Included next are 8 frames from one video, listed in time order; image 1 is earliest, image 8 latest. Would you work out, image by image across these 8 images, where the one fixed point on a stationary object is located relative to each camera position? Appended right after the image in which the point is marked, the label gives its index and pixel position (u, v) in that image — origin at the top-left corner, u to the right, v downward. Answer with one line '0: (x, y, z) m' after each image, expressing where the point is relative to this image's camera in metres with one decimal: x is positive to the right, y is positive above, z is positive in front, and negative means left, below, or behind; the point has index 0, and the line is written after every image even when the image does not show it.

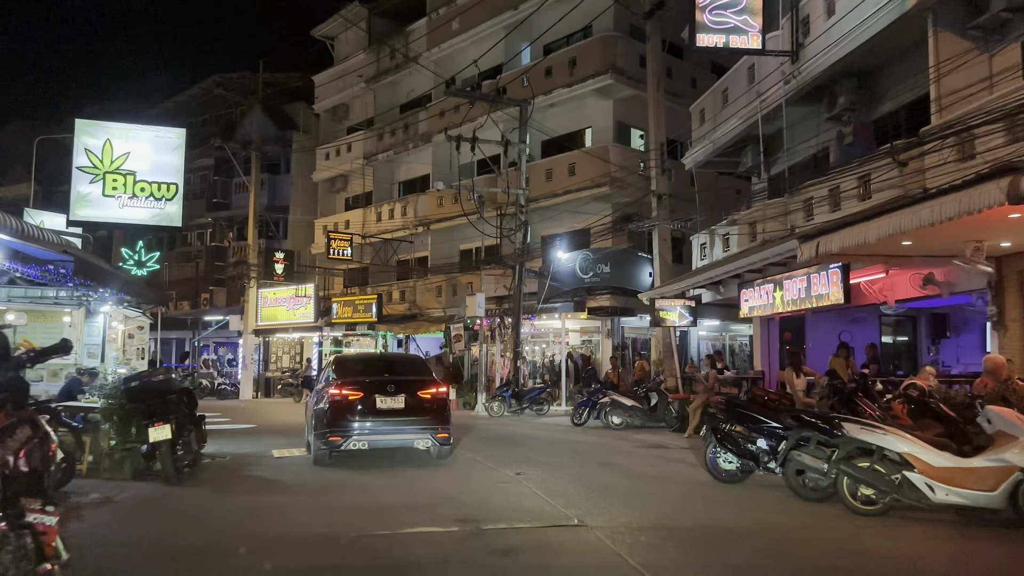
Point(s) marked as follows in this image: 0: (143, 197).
0: (-7.3, +1.8, +16.1) m
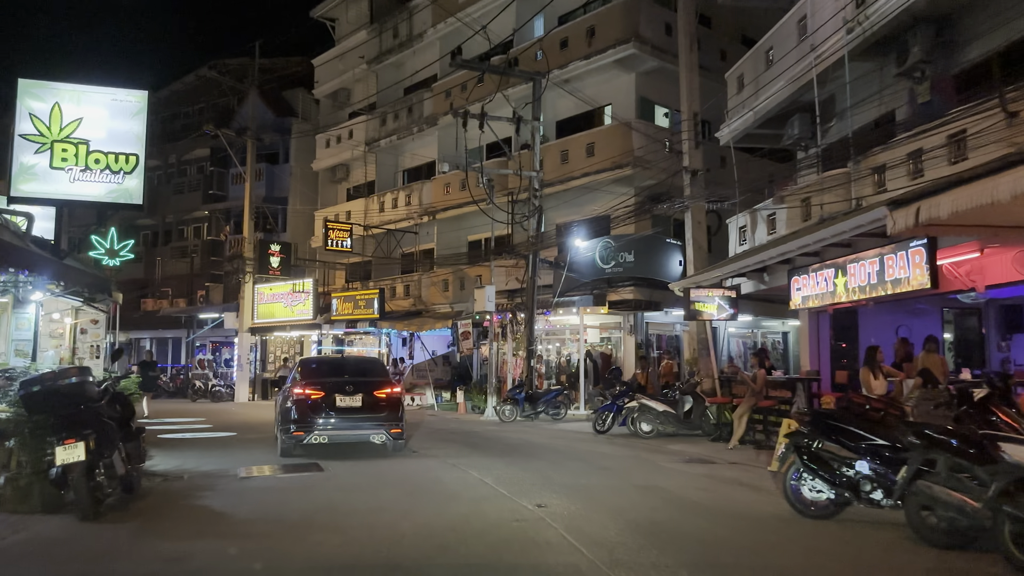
0: (-7.1, +2.0, +13.8) m
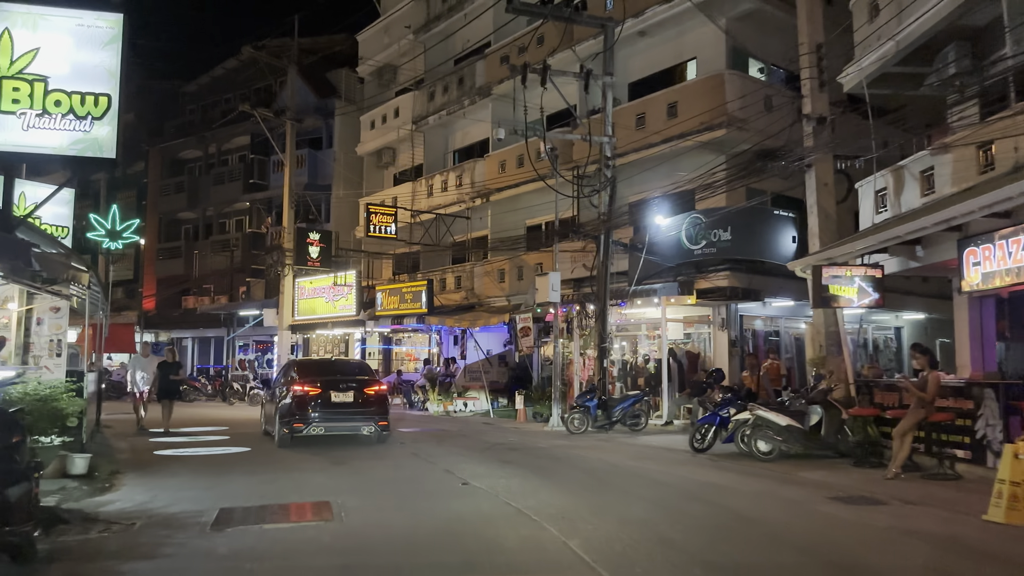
0: (-6.1, +2.3, +10.8) m
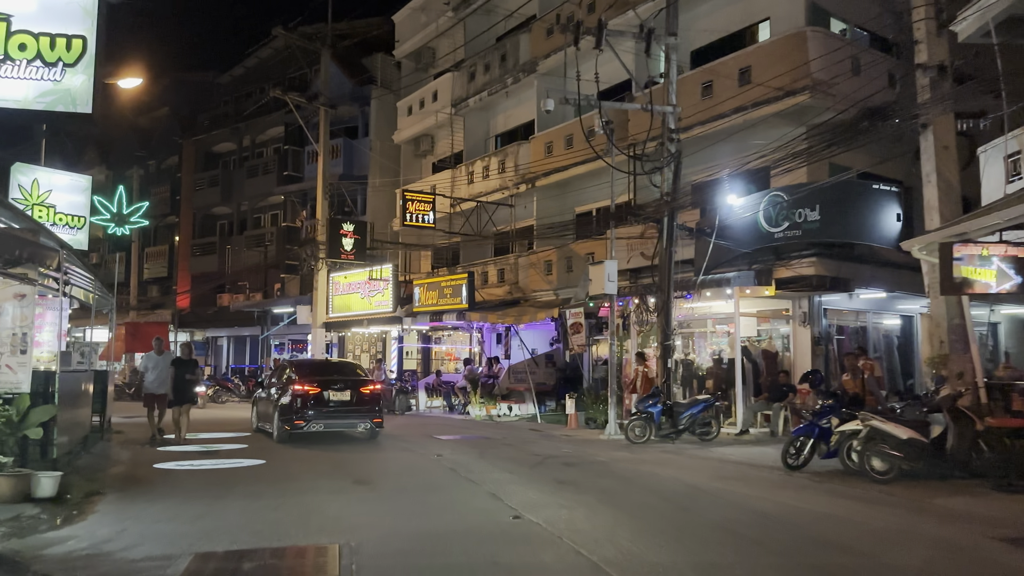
0: (-5.4, +2.5, +9.0) m
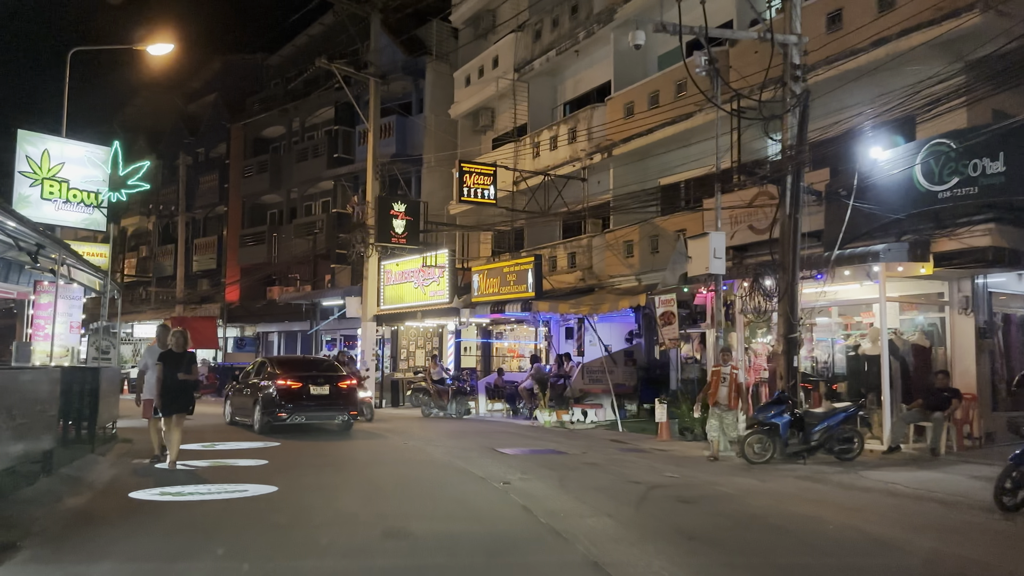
0: (-4.6, +2.8, +6.1) m
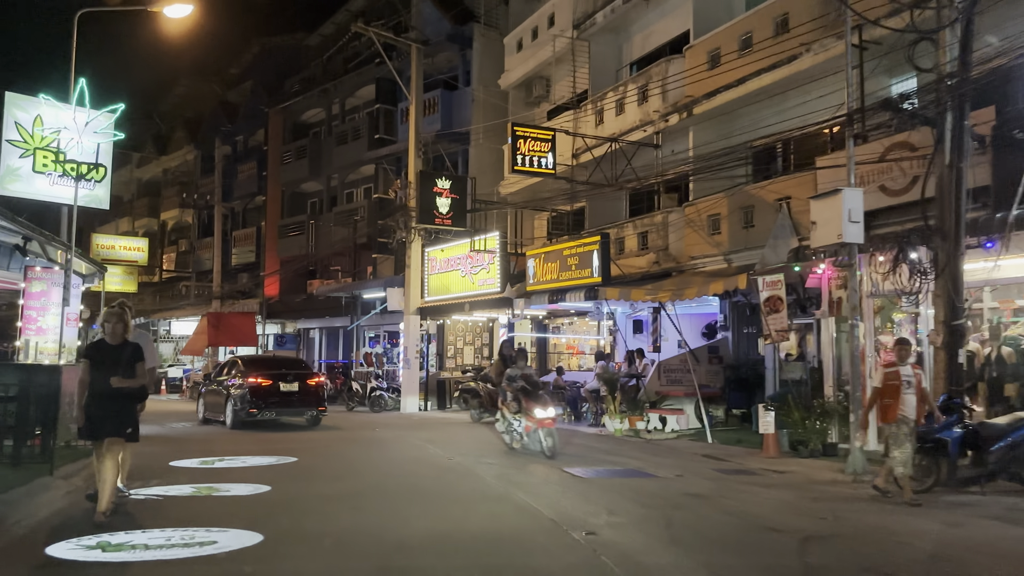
0: (-4.1, +3.1, +3.5) m
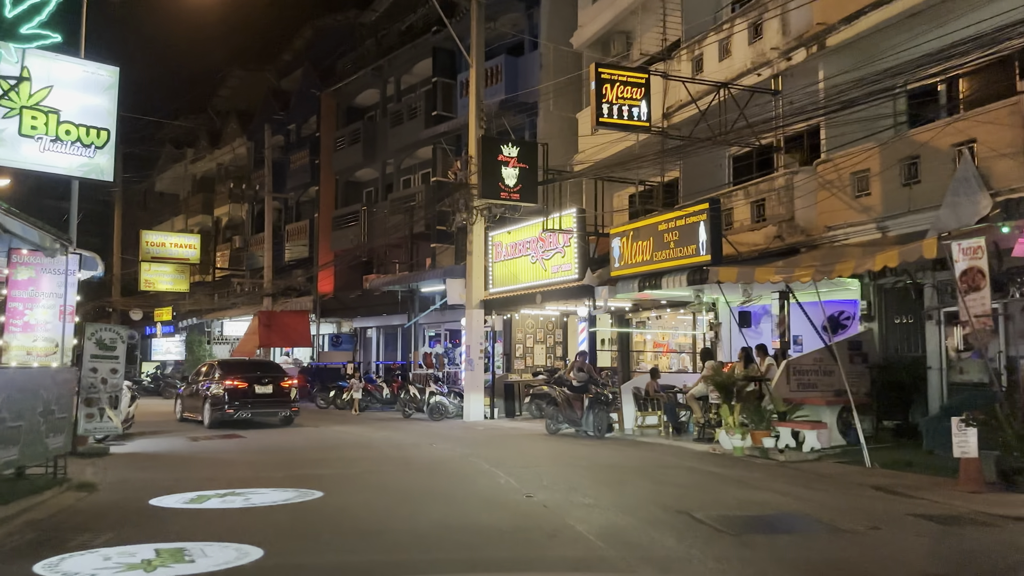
0: (-3.7, +3.4, +0.5) m
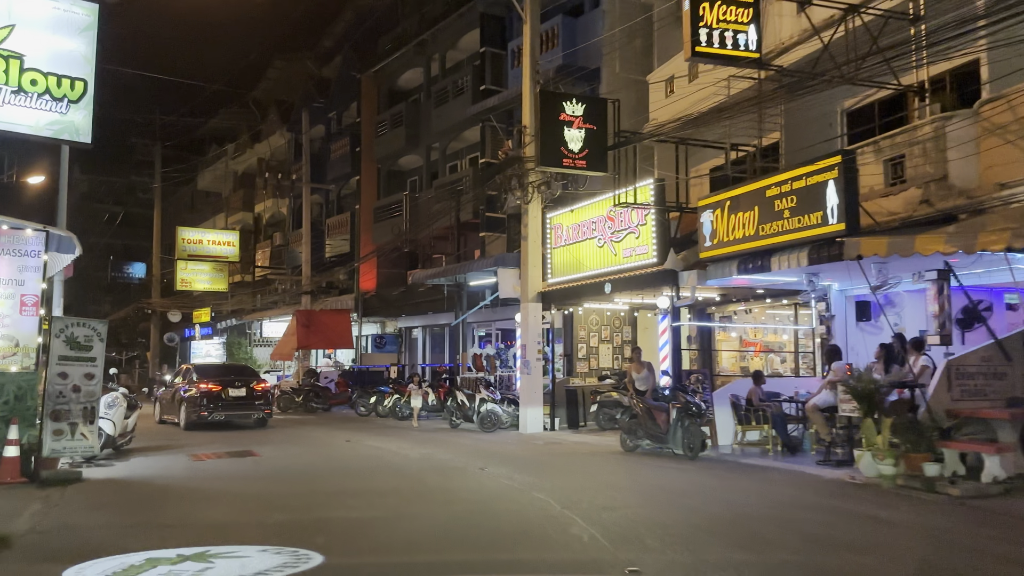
0: (-3.6, +3.6, -2.2) m
